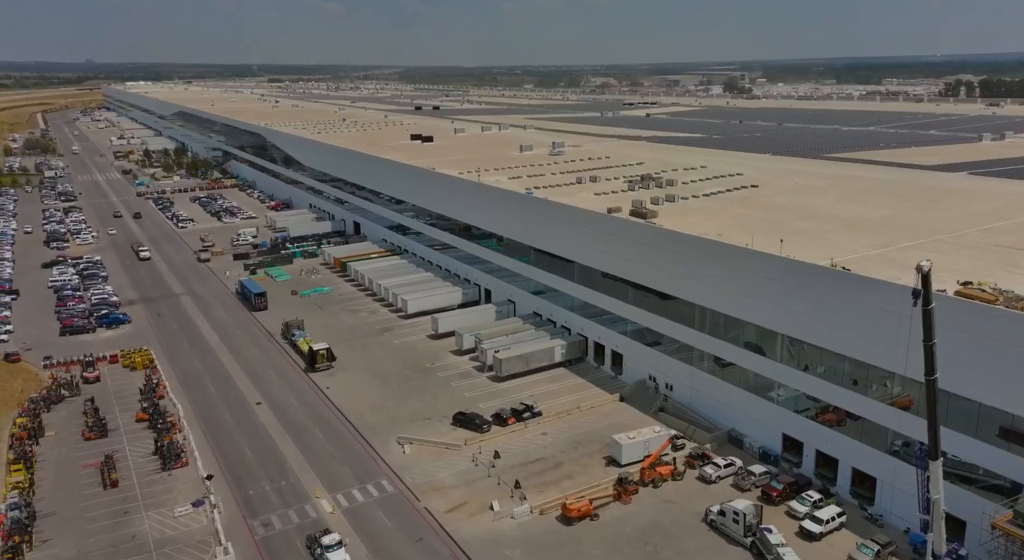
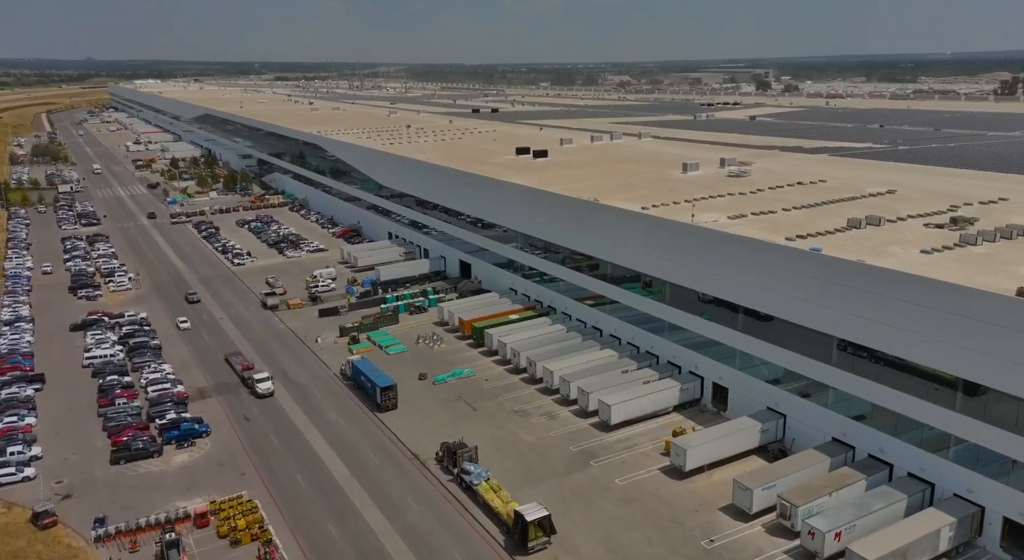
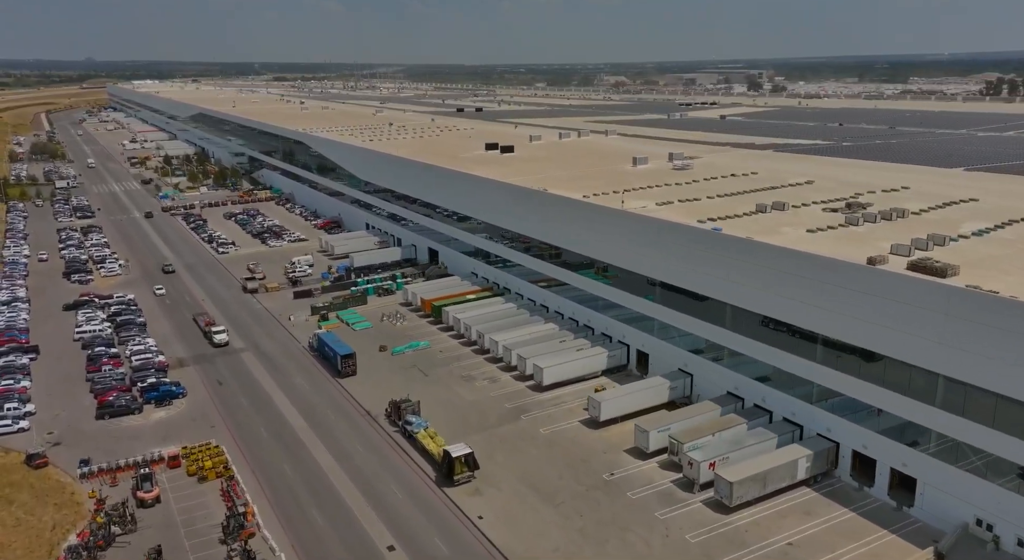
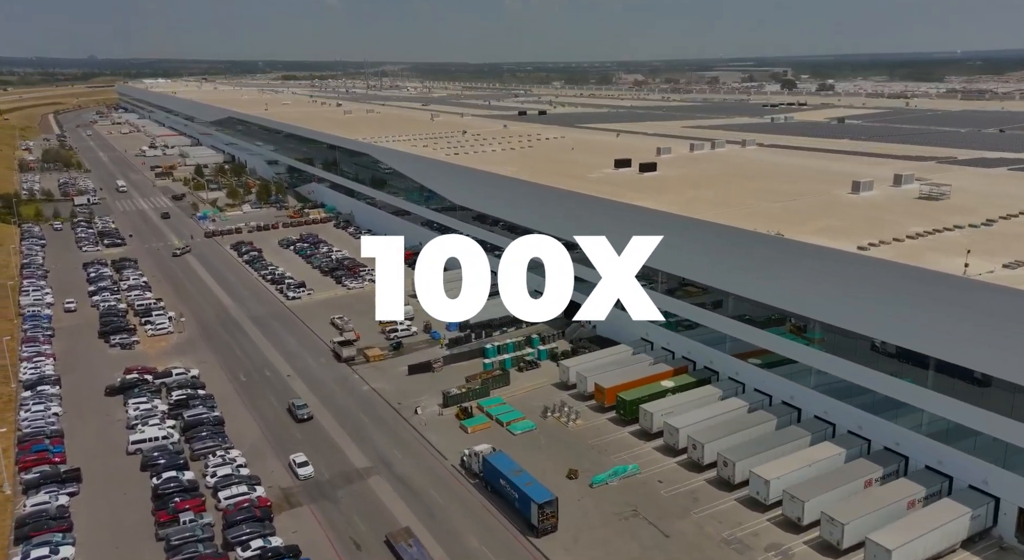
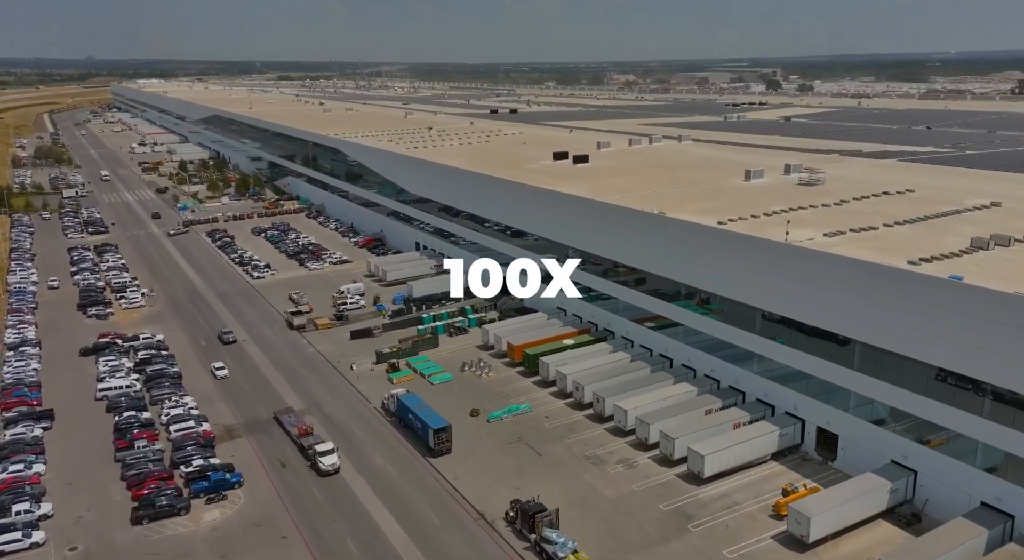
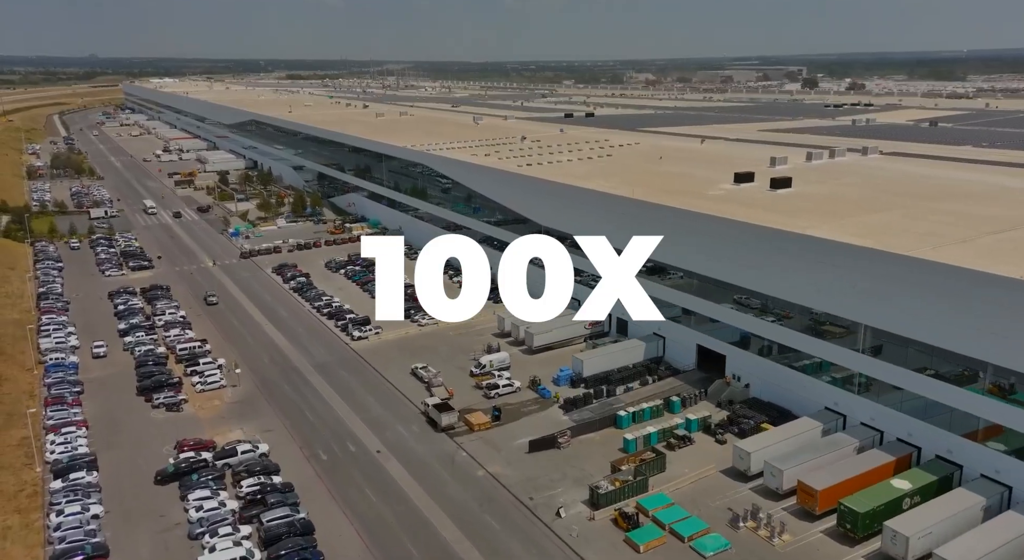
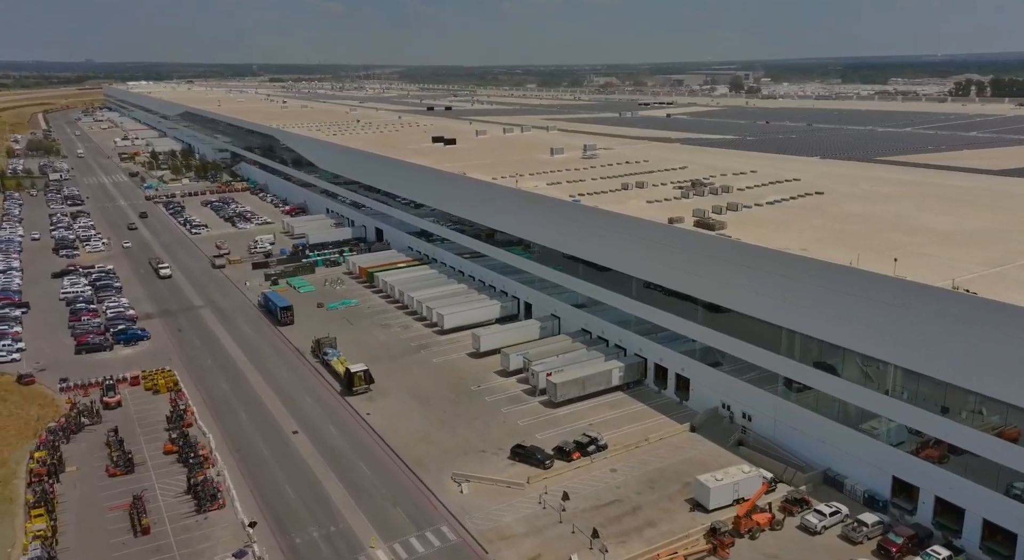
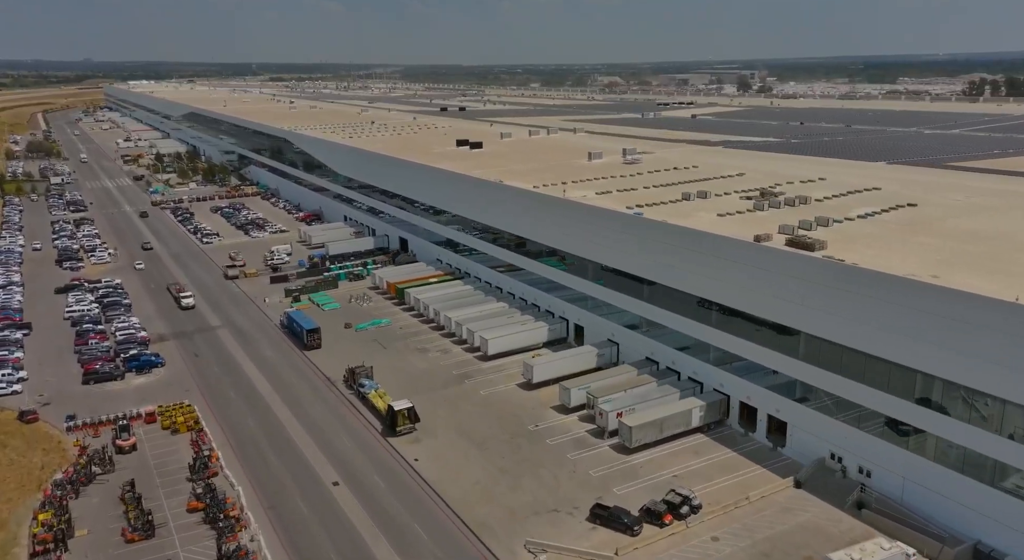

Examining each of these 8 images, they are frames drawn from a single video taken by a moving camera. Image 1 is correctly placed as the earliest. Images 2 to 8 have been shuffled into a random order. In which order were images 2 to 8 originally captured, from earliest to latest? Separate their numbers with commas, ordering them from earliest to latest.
7, 8, 3, 2, 5, 4, 6
